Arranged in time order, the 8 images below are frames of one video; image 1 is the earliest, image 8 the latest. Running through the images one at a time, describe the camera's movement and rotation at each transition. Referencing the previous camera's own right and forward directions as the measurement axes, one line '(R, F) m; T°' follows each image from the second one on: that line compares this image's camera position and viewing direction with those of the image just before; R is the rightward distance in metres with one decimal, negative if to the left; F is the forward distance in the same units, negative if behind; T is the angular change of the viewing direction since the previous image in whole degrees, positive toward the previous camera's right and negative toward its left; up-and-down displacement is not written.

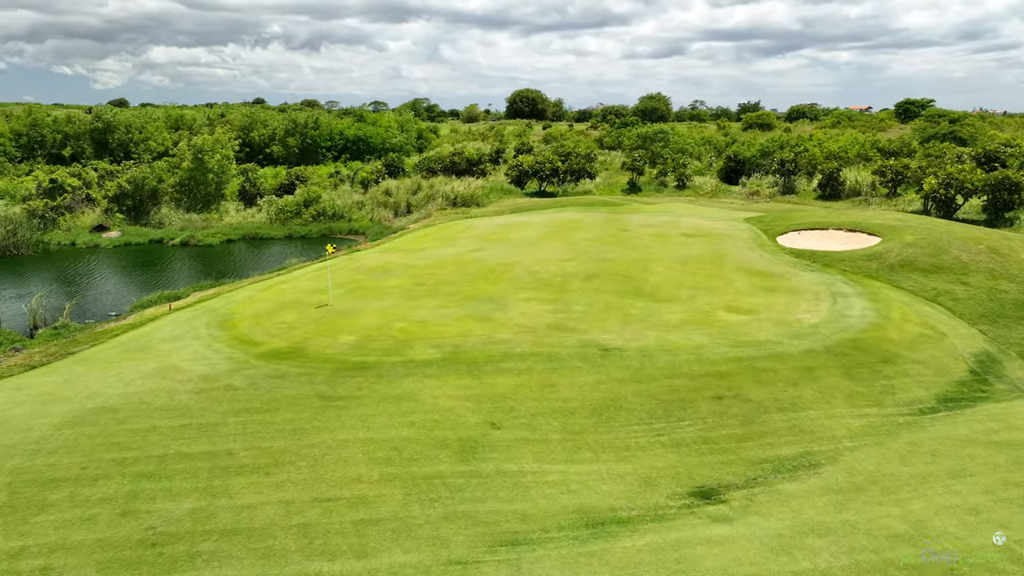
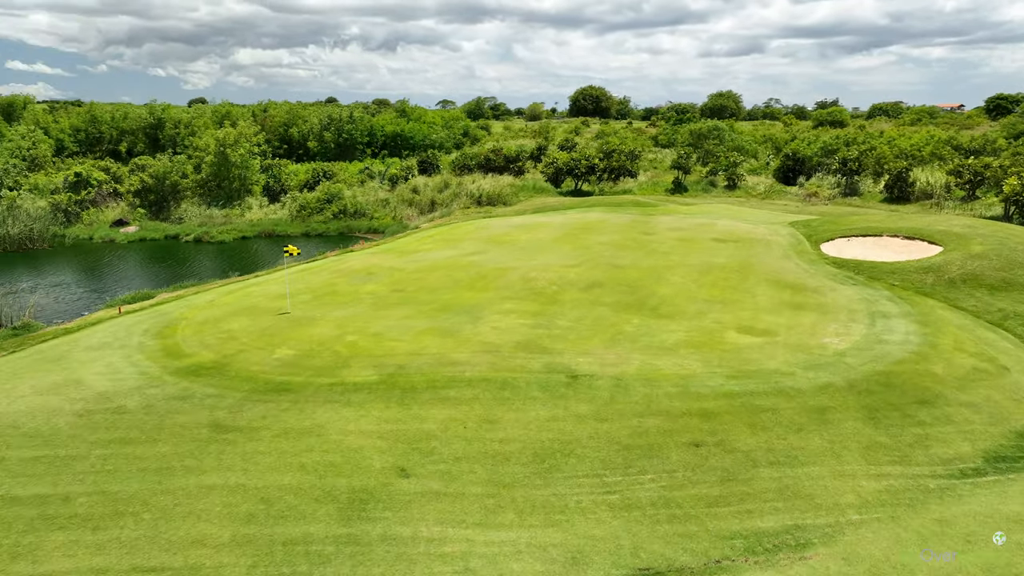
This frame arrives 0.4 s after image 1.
(+2.3, +2.6) m; -5°
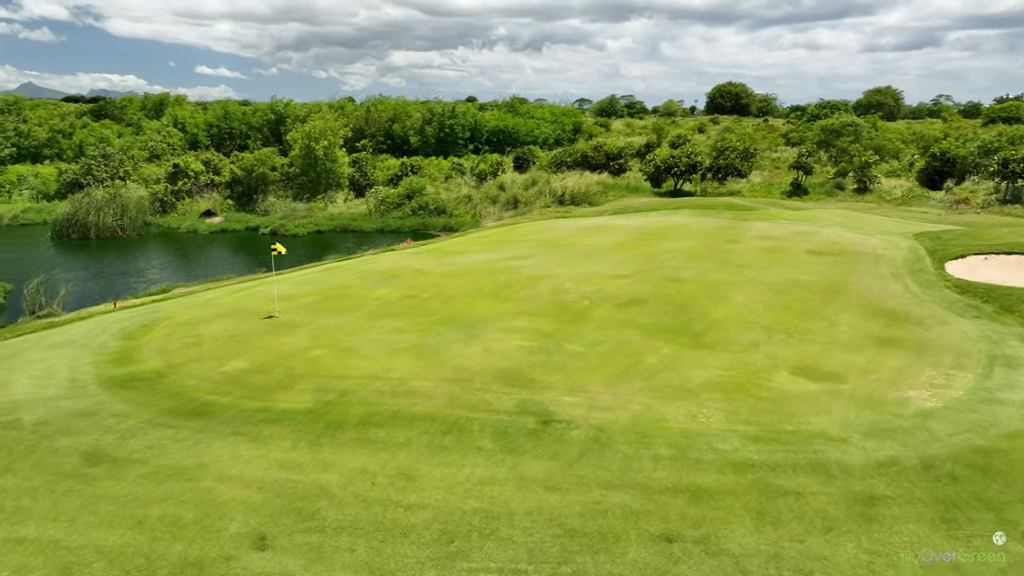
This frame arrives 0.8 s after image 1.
(+2.7, +3.1) m; -11°
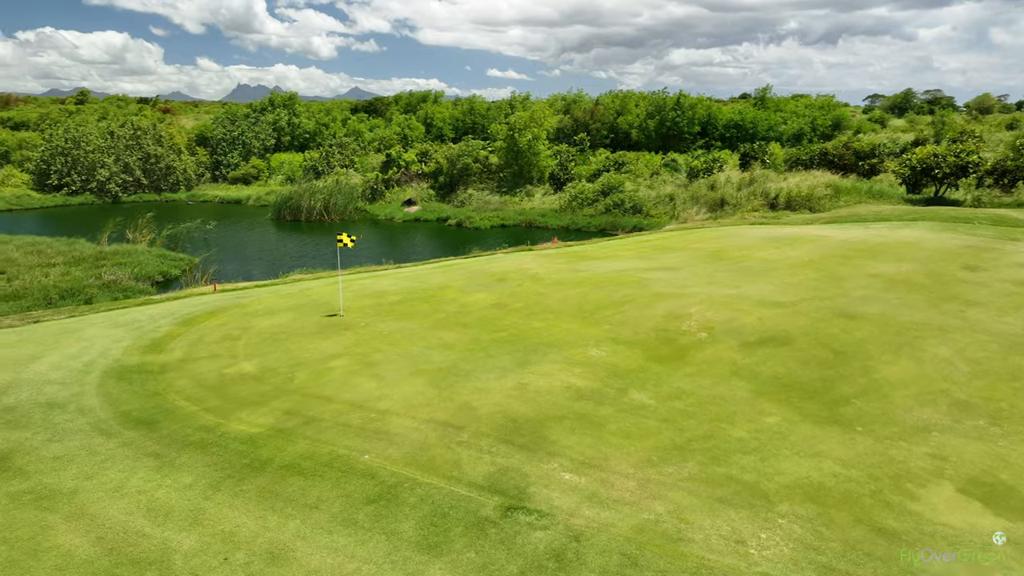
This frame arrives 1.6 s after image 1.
(+3.1, +3.8) m; -20°
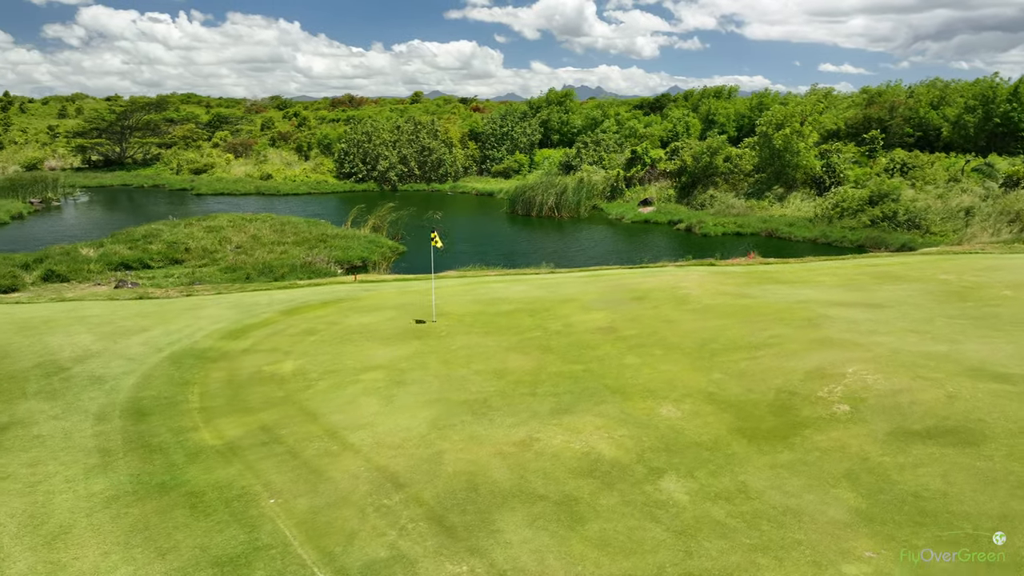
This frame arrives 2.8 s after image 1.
(+3.2, +3.0) m; -23°
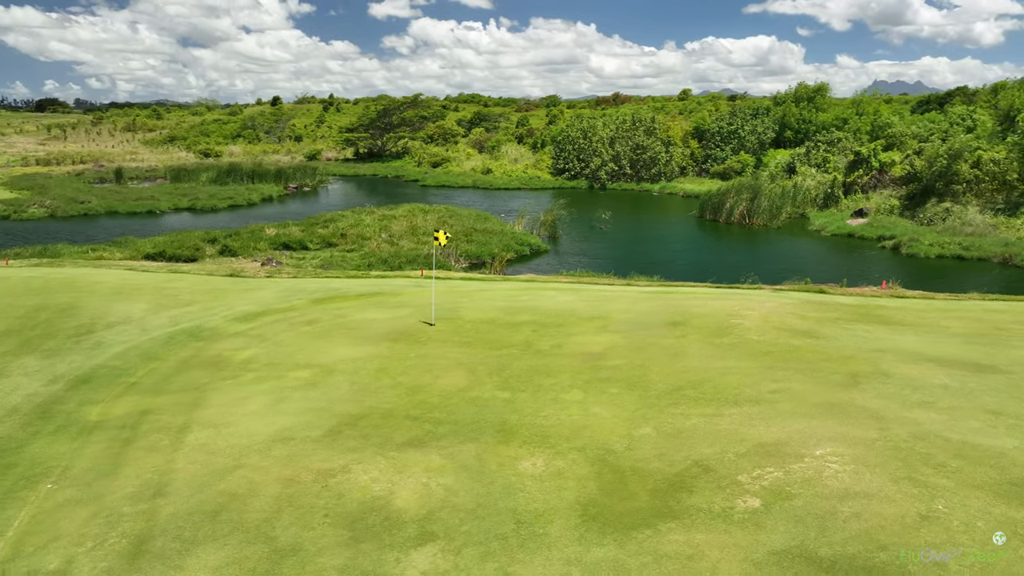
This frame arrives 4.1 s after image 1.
(+4.5, +2.2) m; -21°
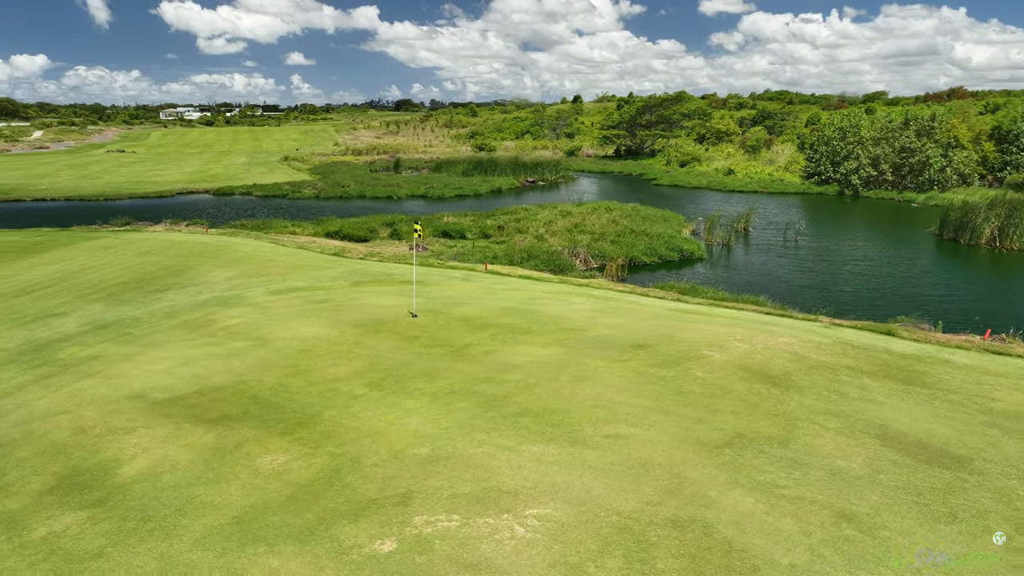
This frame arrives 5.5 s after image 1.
(+5.3, +1.7) m; -23°
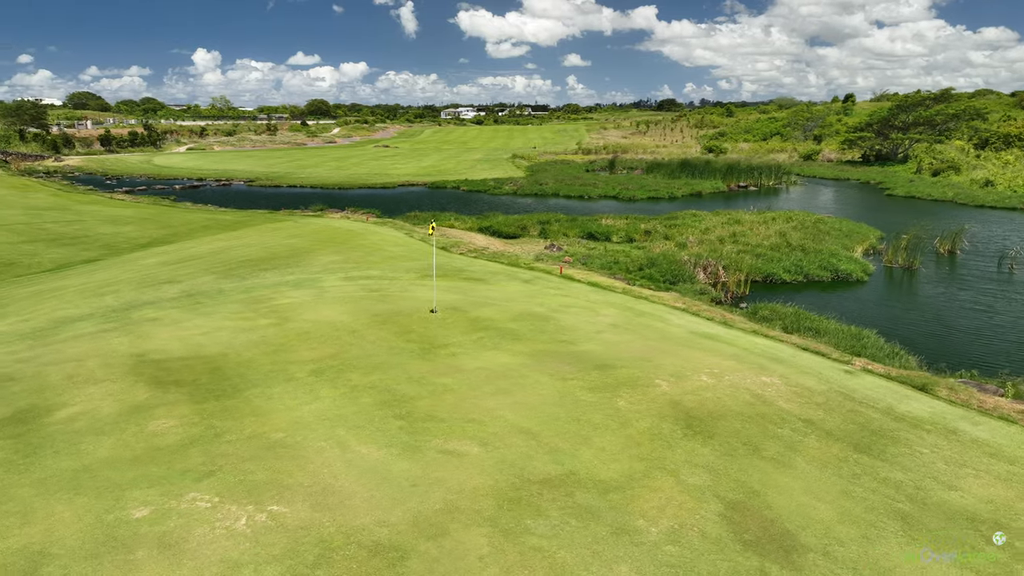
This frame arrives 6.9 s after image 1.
(+4.1, +0.9) m; -20°
